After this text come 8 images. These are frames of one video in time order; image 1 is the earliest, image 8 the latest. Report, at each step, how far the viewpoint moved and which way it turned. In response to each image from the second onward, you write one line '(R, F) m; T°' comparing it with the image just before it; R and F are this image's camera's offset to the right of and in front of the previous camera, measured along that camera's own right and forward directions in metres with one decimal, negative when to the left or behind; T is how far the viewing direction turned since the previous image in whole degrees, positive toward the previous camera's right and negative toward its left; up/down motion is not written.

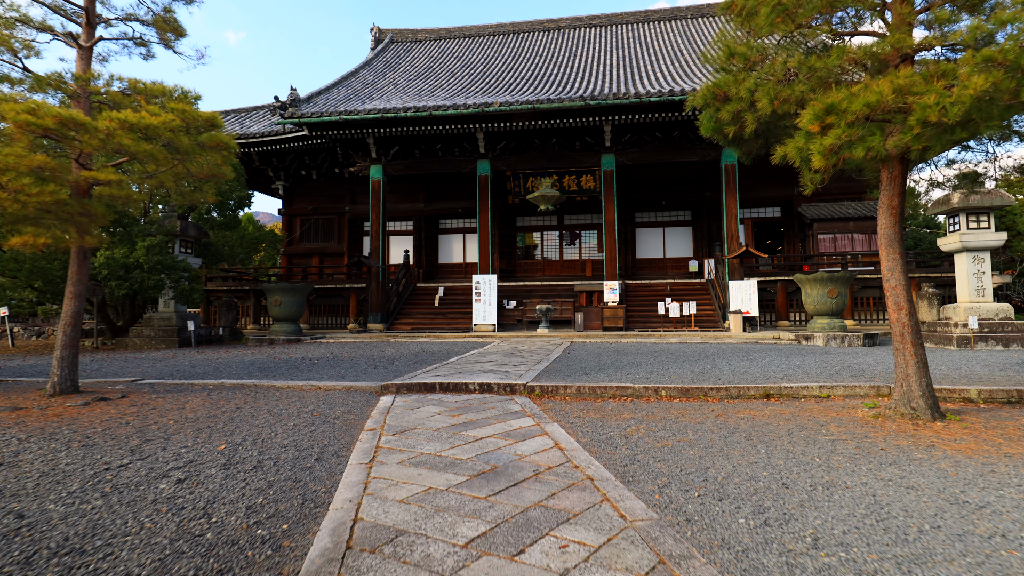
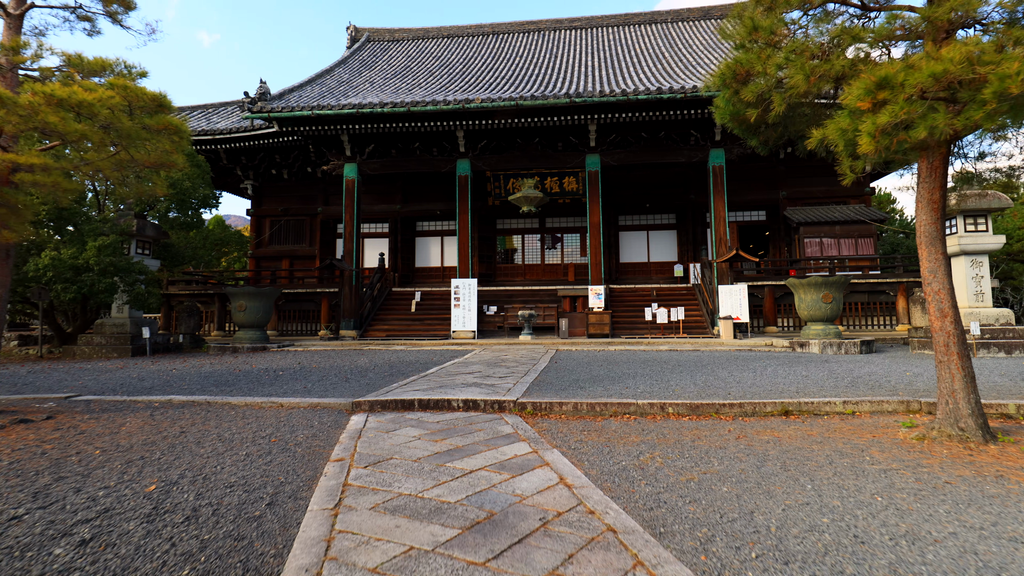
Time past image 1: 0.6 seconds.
(-0.1, +0.5) m; +3°
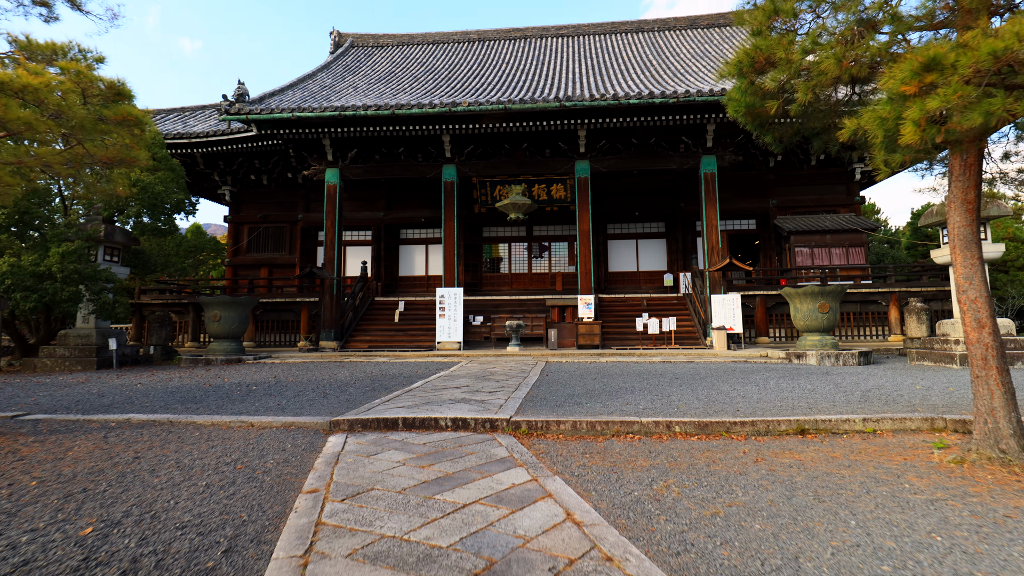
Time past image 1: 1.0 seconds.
(-0.1, +0.3) m; +2°
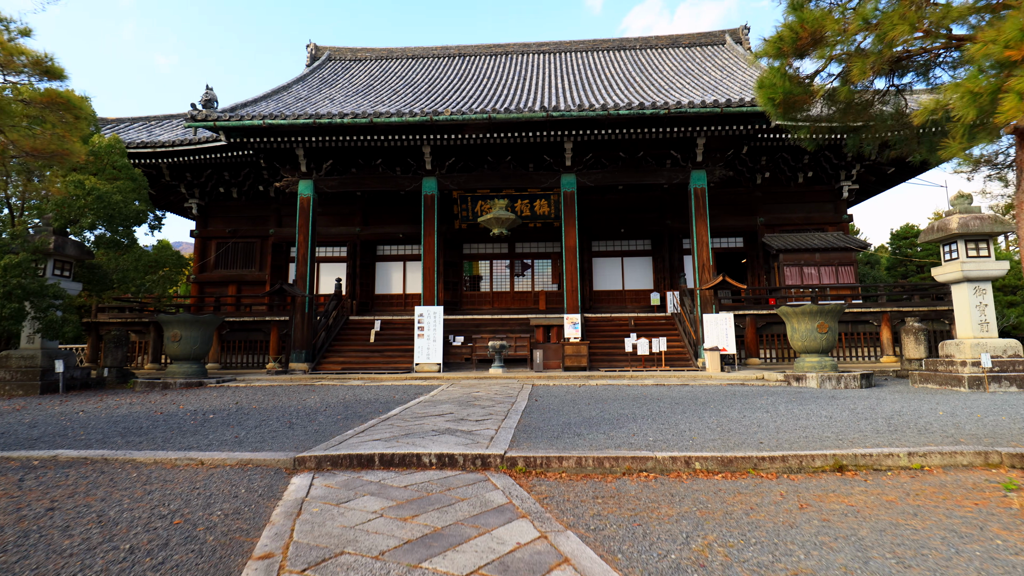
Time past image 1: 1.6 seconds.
(-0.1, +0.5) m; +3°
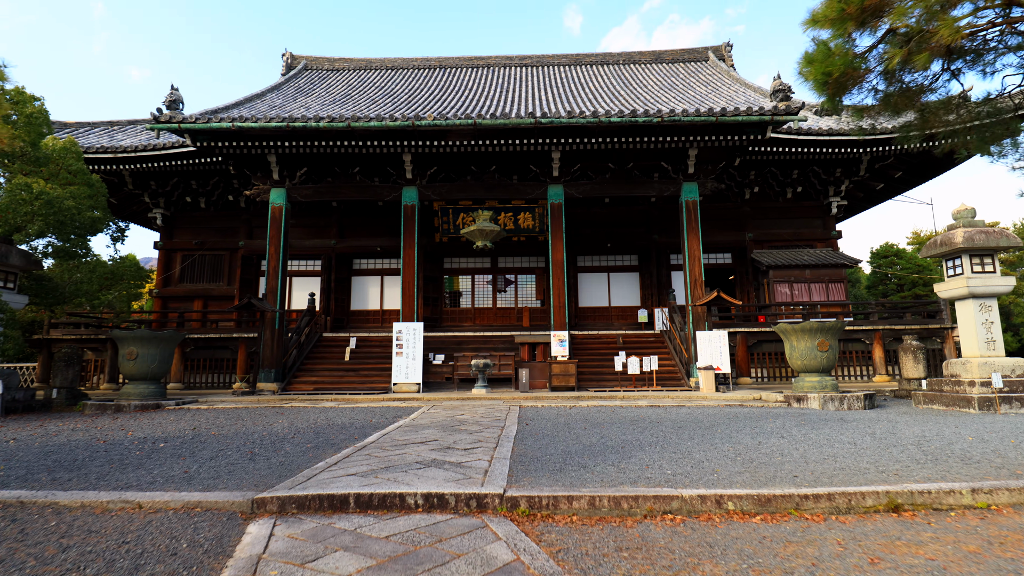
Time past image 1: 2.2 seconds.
(-0.2, +0.5) m; +3°
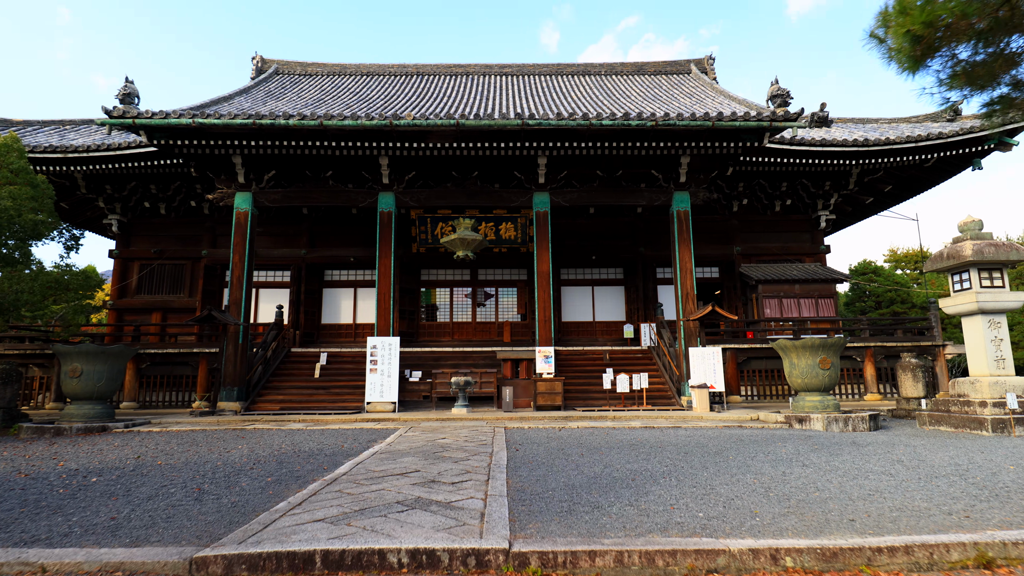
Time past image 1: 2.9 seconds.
(-0.2, +0.5) m; +3°
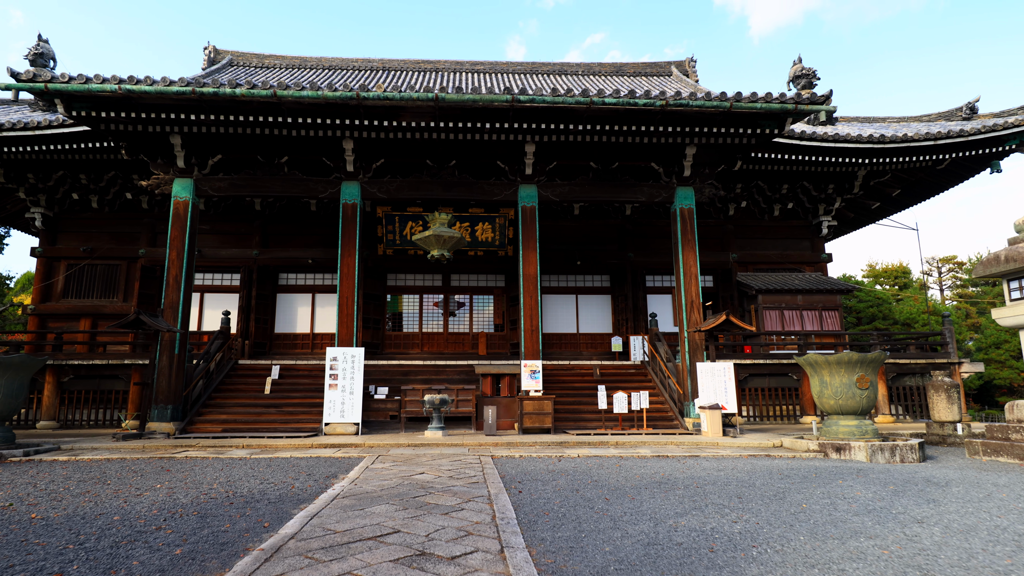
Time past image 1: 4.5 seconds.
(-0.4, +1.2) m; +4°
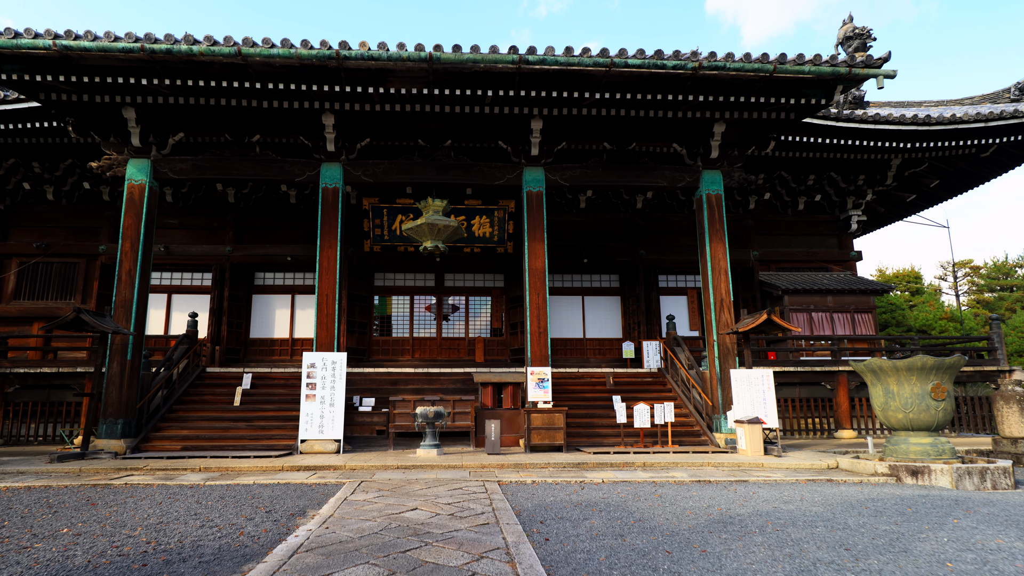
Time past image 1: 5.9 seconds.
(-0.3, +1.1) m; +2°
